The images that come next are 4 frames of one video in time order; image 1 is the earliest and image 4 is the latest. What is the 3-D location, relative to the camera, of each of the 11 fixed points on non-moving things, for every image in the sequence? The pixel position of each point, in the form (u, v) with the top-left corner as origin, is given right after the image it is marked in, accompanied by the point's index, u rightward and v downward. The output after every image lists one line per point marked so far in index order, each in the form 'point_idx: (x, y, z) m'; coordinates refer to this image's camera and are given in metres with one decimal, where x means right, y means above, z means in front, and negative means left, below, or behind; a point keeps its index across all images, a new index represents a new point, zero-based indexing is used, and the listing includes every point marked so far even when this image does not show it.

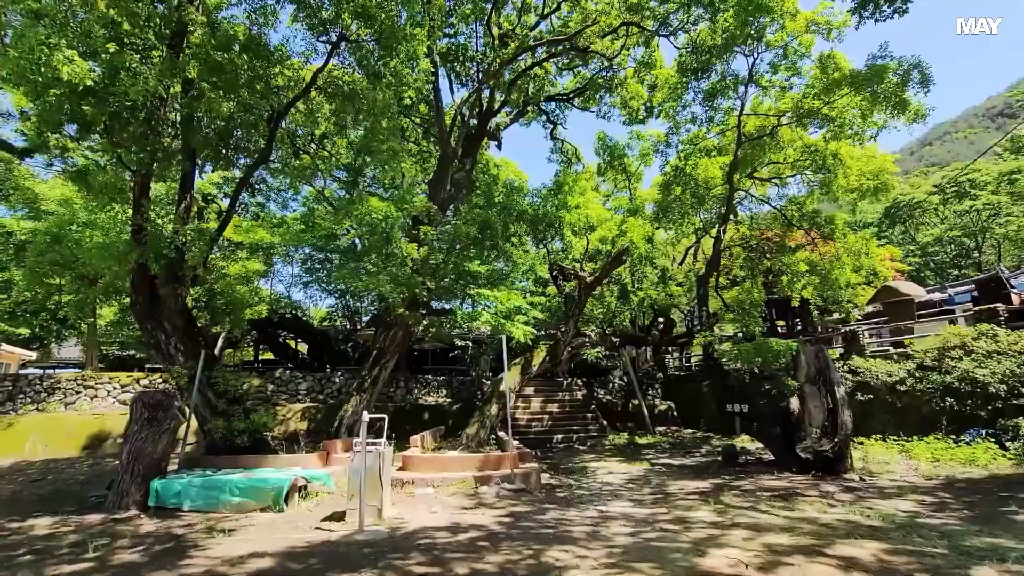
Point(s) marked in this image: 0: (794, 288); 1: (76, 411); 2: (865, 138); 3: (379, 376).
0: (+6.6, 0.0, +12.7) m
1: (-9.6, -2.7, +12.3) m
2: (+7.1, +3.0, +11.2) m
3: (-2.6, -1.8, +11.1) m
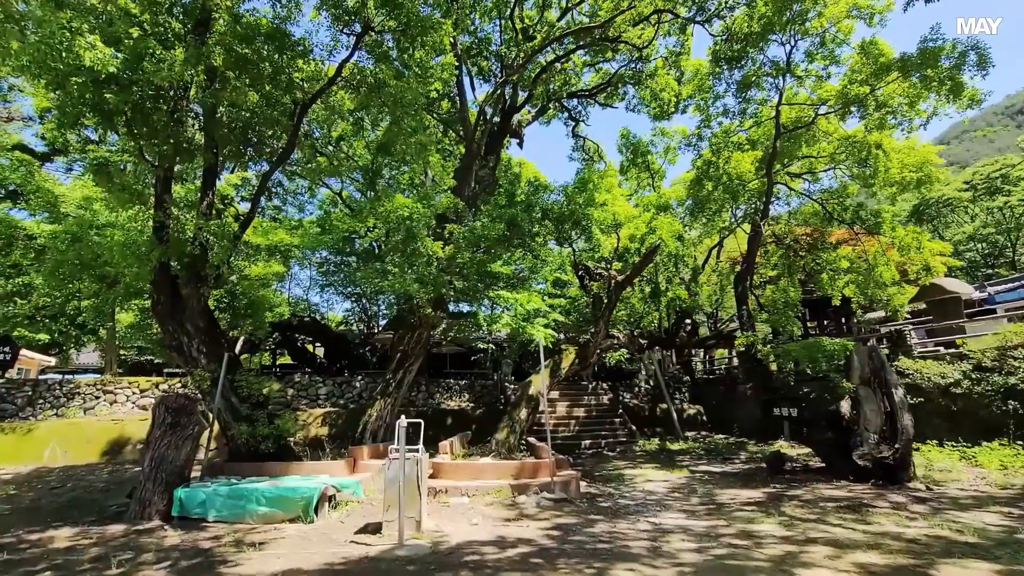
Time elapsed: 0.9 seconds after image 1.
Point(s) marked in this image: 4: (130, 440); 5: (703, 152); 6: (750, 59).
0: (+7.2, 0.0, +12.2) m
1: (-9.0, -2.8, +12.0) m
2: (+7.7, +3.1, +10.7) m
3: (-2.1, -1.8, +10.7) m
4: (-7.8, -3.1, +11.3) m
5: (+4.3, +3.0, +12.4) m
6: (+4.7, +4.5, +10.9) m
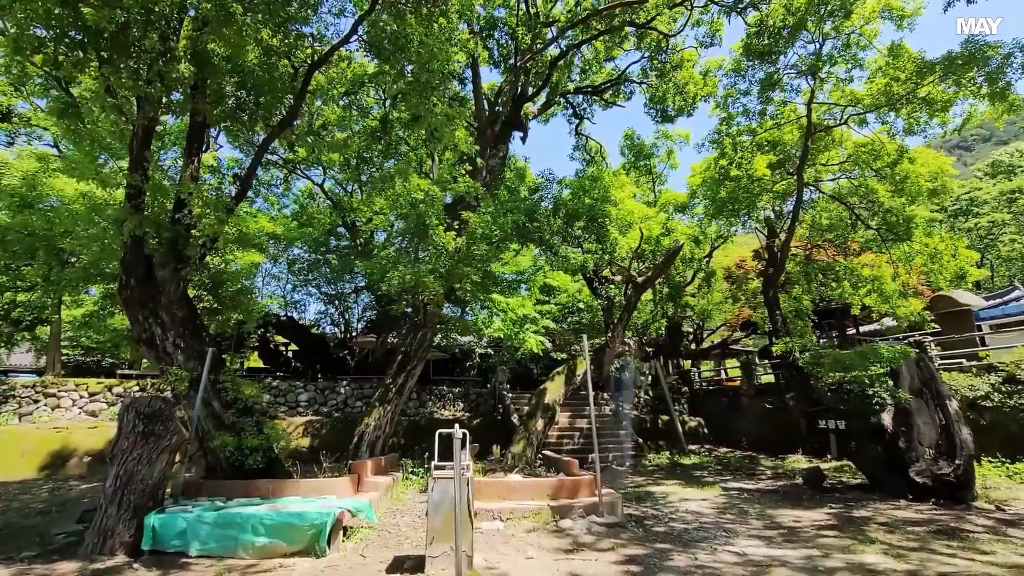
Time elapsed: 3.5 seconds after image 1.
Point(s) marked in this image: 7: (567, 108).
0: (+7.3, -0.1, +11.8) m
1: (-8.9, -2.5, +10.3) m
2: (+8.0, +2.9, +10.4) m
3: (-1.9, -1.7, +9.6) m
4: (-7.7, -2.9, +9.7) m
5: (+4.5, +2.9, +11.9) m
6: (+5.0, +4.4, +10.4) m
7: (+1.4, +4.4, +13.6) m
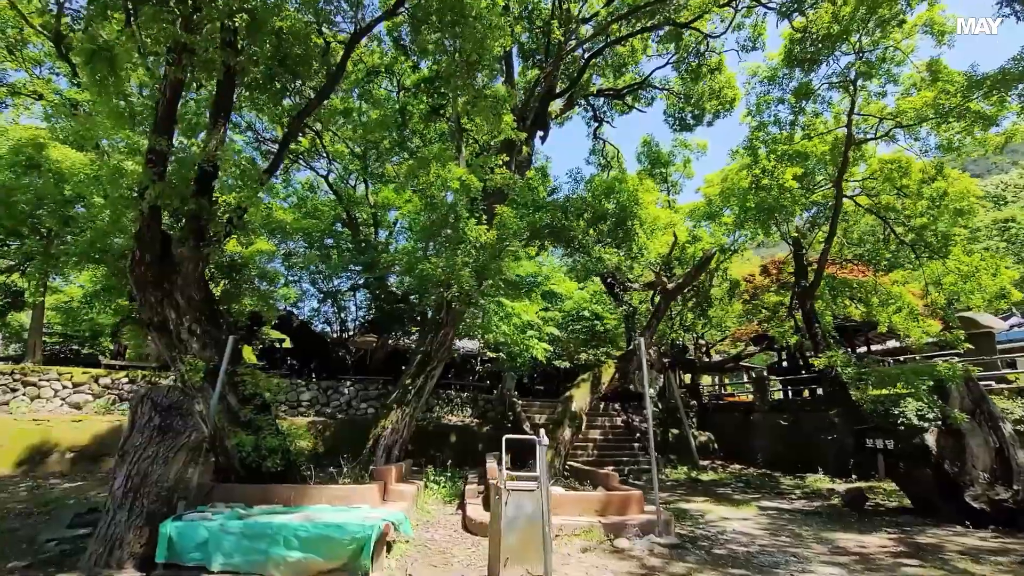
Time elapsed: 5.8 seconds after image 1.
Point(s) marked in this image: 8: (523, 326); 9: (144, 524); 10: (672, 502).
0: (+7.6, -0.5, +11.6) m
1: (-8.6, -2.2, +9.5) m
2: (+8.5, +2.6, +10.2) m
3: (-1.5, -1.6, +9.0) m
4: (-7.3, -2.6, +8.9) m
5: (+5.0, +2.7, +11.6) m
6: (+5.6, +4.1, +10.2) m
7: (+1.9, +4.3, +13.2) m
8: (+0.3, -0.7, +10.8) m
9: (-2.9, -1.9, +4.4) m
10: (+2.5, -3.3, +8.6) m
